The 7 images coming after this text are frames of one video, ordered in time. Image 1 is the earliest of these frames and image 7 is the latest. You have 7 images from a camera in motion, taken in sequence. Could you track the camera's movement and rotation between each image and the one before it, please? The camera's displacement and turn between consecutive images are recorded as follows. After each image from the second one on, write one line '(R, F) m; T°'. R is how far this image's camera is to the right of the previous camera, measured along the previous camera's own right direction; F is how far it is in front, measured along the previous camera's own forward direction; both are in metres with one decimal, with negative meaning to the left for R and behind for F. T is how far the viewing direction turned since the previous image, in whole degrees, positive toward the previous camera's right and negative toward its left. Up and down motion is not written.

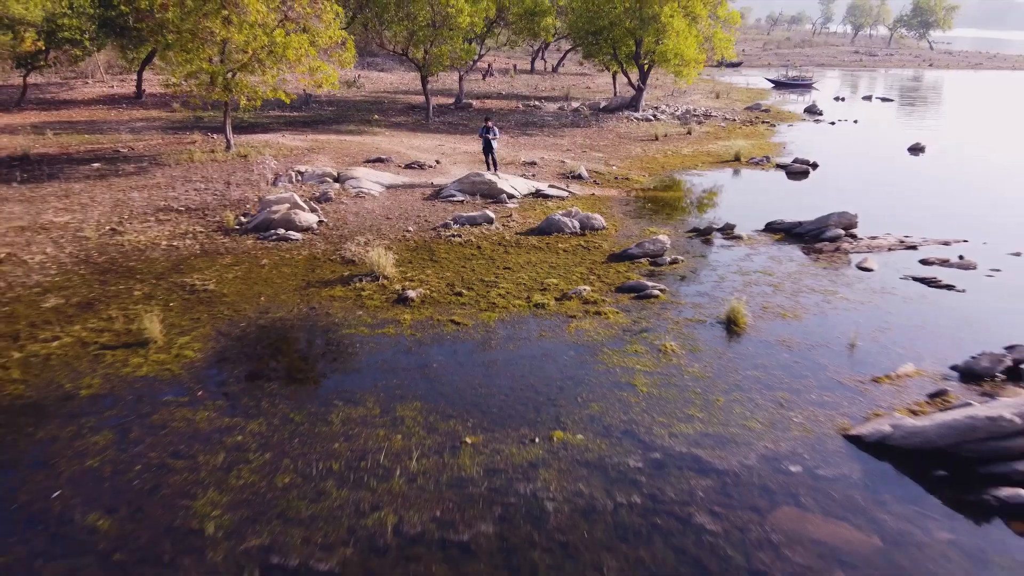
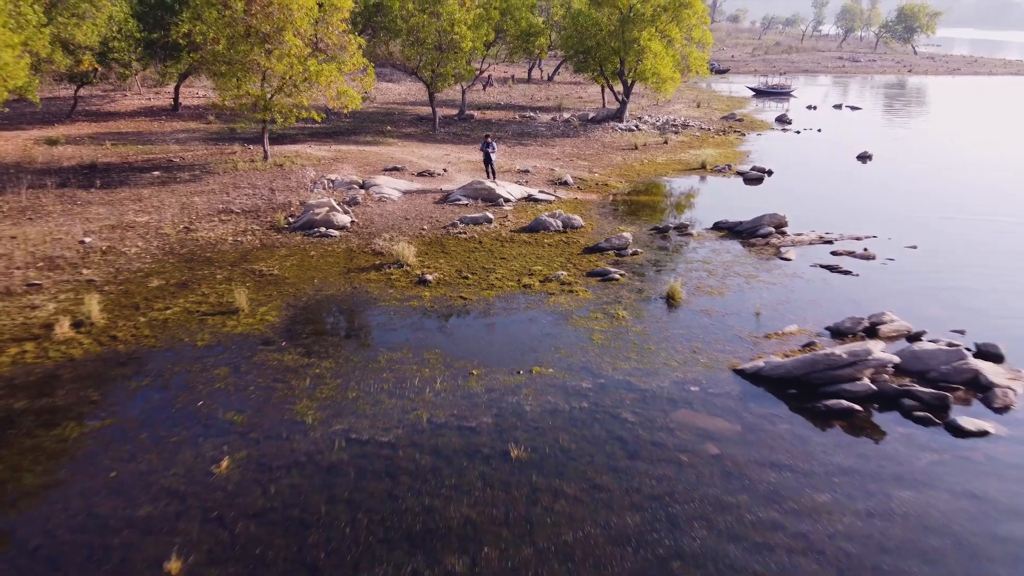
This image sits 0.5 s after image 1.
(+0.1, -1.6) m; 0°
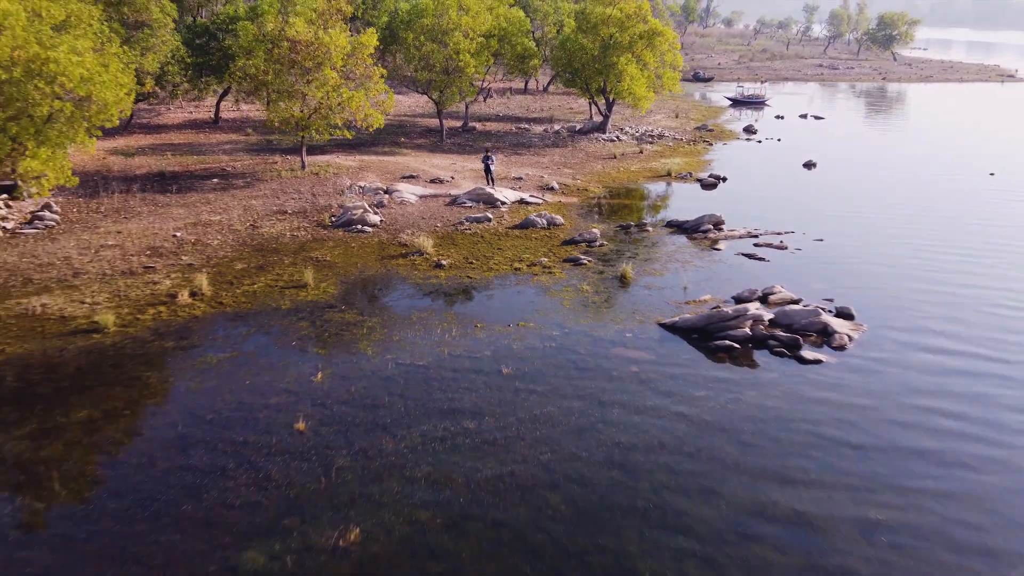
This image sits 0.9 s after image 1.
(+0.1, -2.3) m; 0°
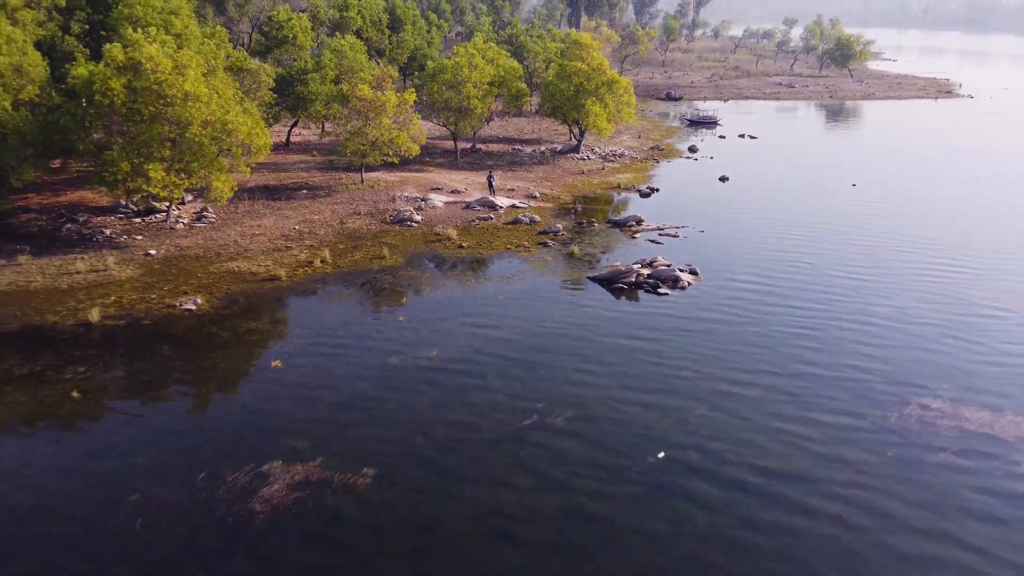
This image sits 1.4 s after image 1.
(+0.2, -6.1) m; 0°
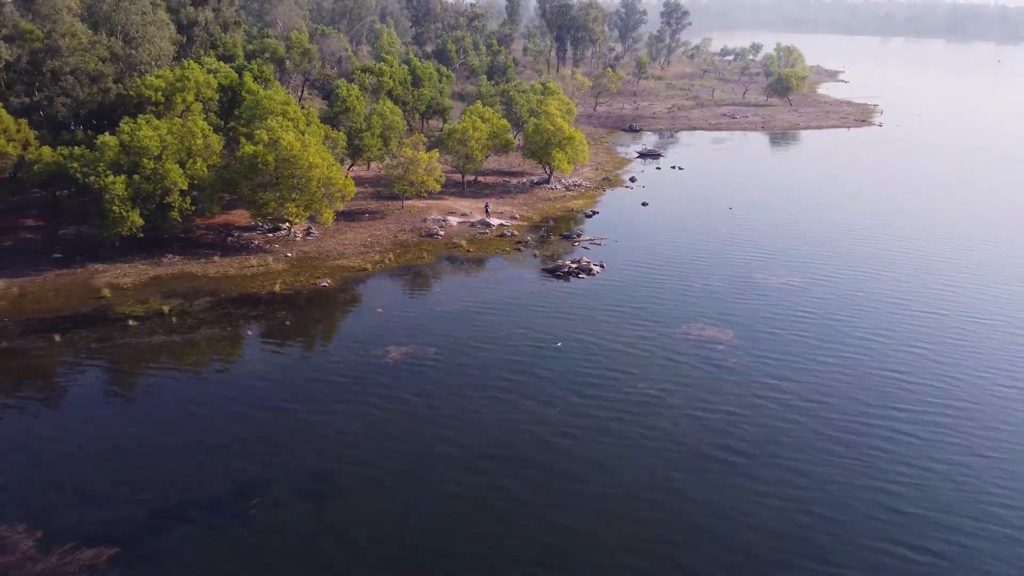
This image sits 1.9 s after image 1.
(+0.6, -10.8) m; 0°
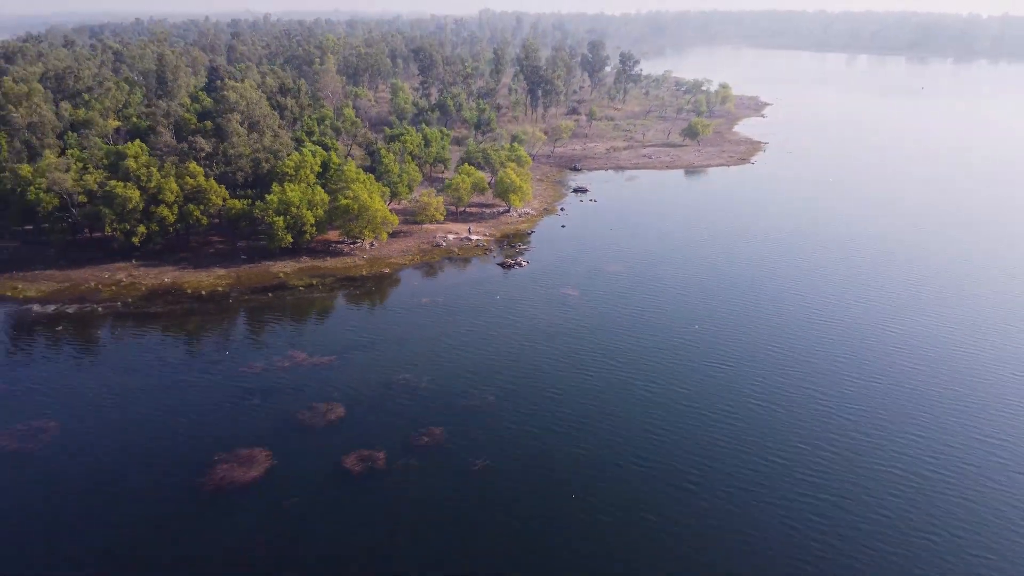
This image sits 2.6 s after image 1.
(+2.6, -24.0) m; 0°
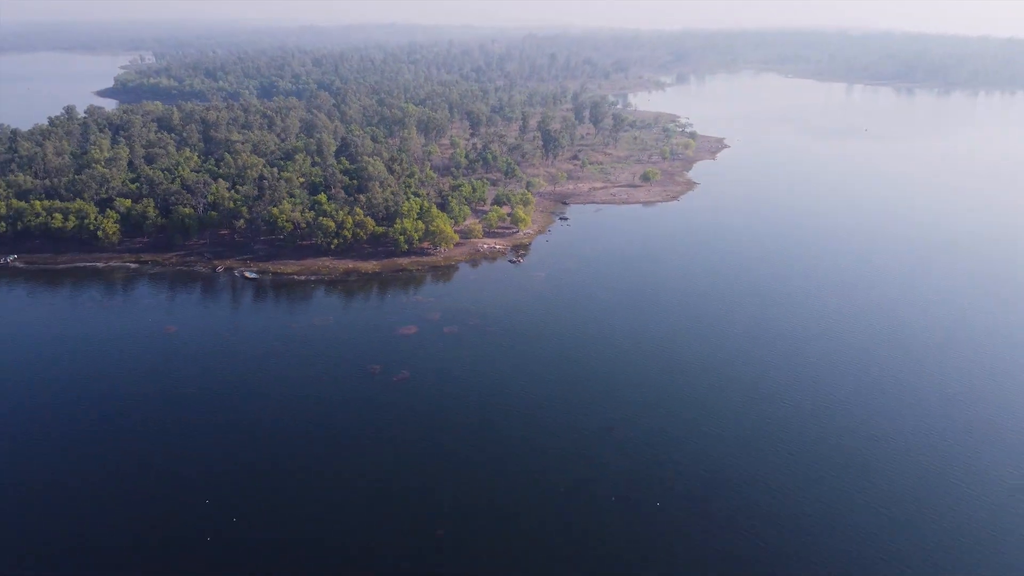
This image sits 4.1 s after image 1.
(+6.5, -49.2) m; -4°
